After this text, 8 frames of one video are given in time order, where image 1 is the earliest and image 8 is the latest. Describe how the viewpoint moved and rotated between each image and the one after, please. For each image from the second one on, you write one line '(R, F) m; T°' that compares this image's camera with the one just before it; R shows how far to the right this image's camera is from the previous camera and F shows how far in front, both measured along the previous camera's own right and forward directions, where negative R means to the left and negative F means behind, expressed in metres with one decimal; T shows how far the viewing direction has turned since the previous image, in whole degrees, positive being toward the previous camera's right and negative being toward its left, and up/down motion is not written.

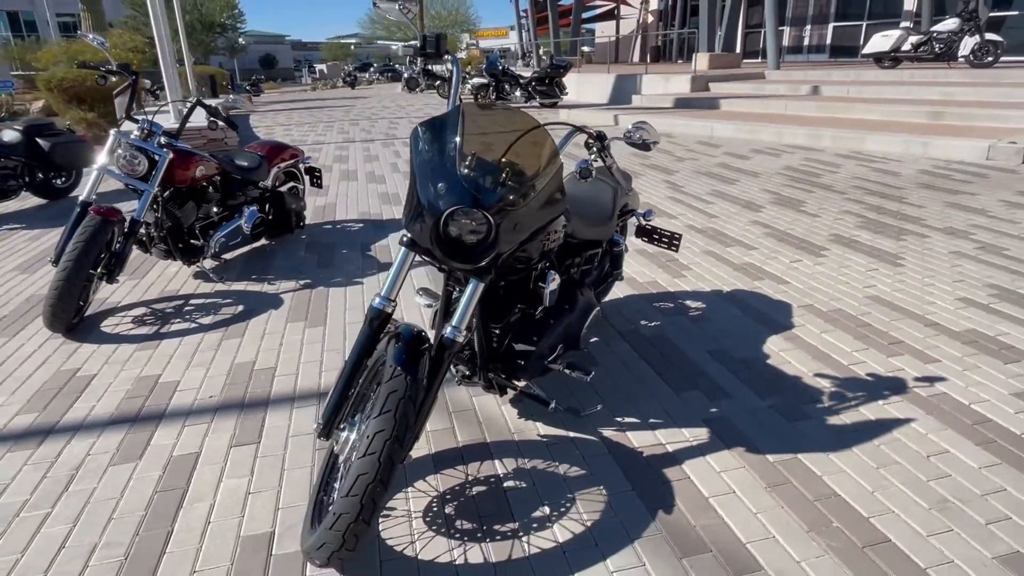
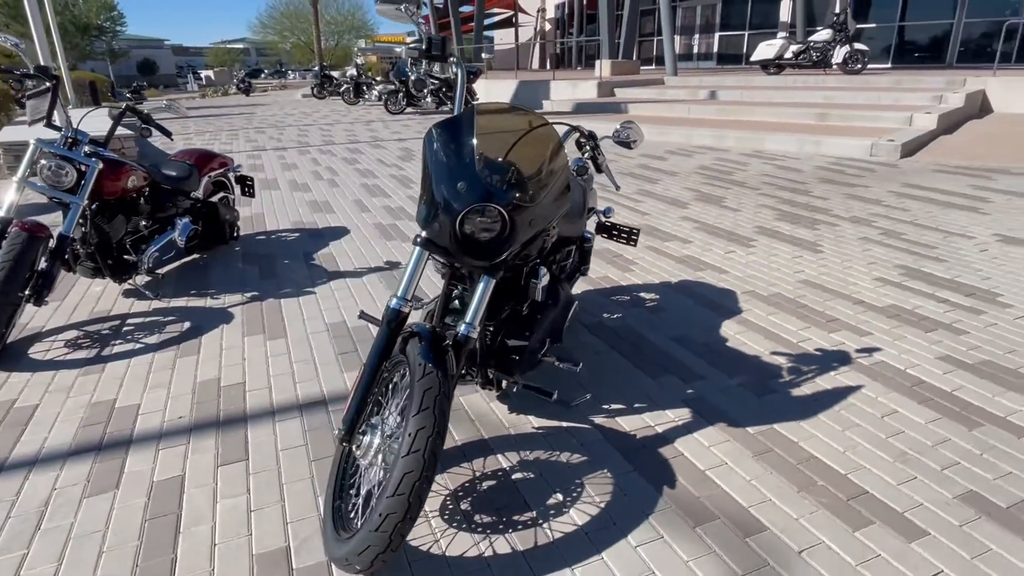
(-0.4, 0.0) m; +8°
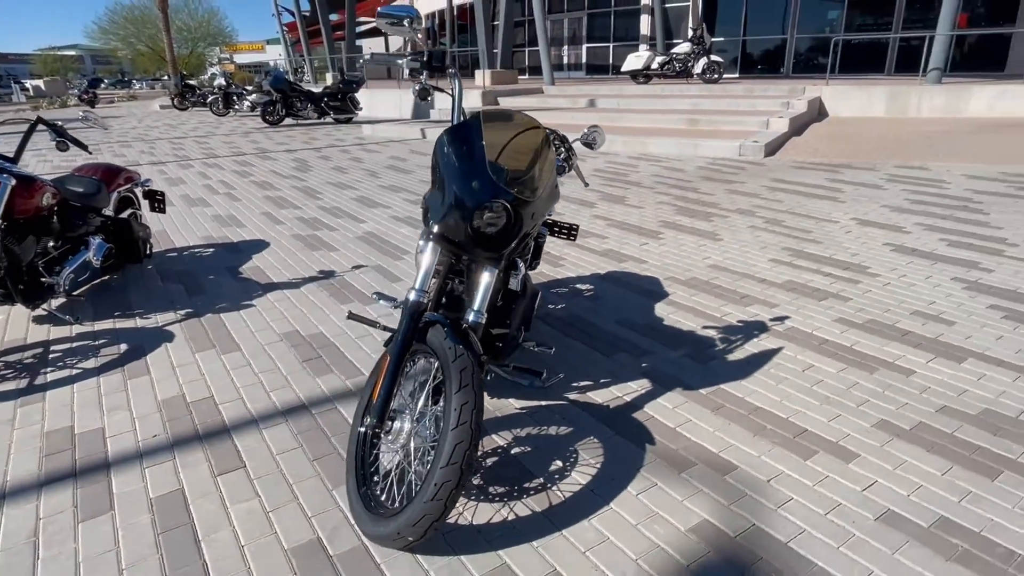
(-0.5, -0.2) m; +11°
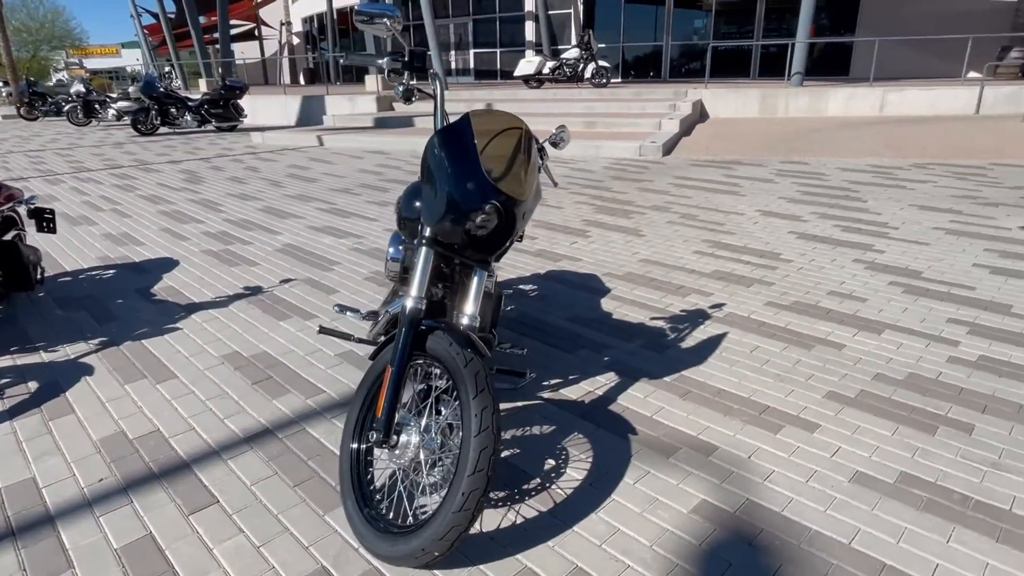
(-0.4, 0.0) m; +10°
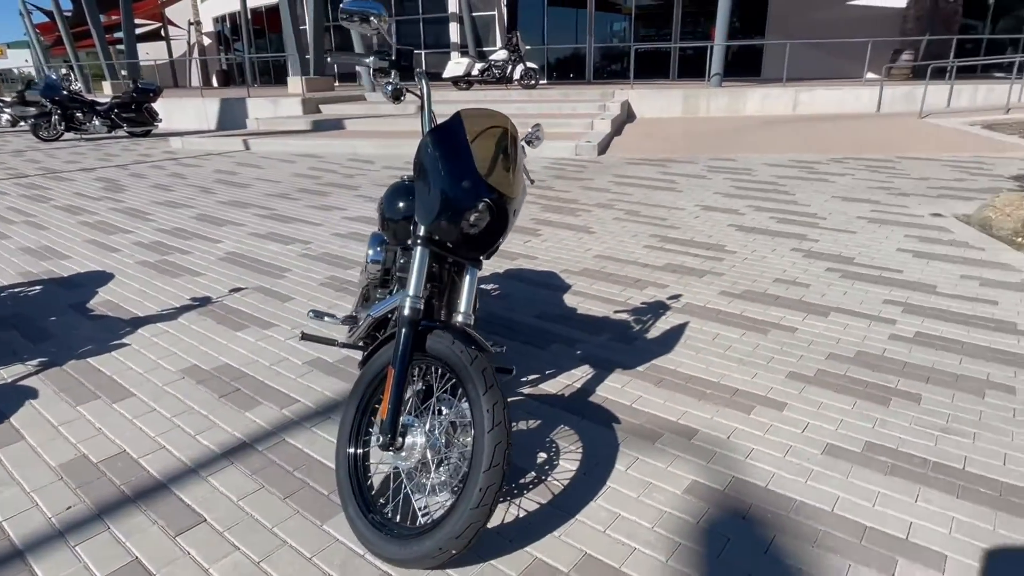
(-0.2, 0.0) m; +6°
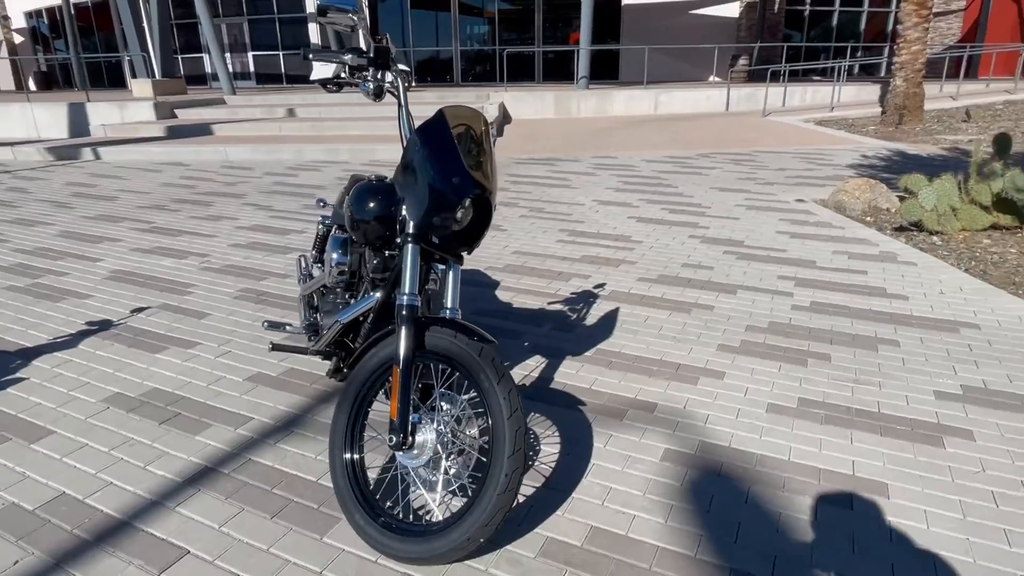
(-0.4, 0.0) m; +12°
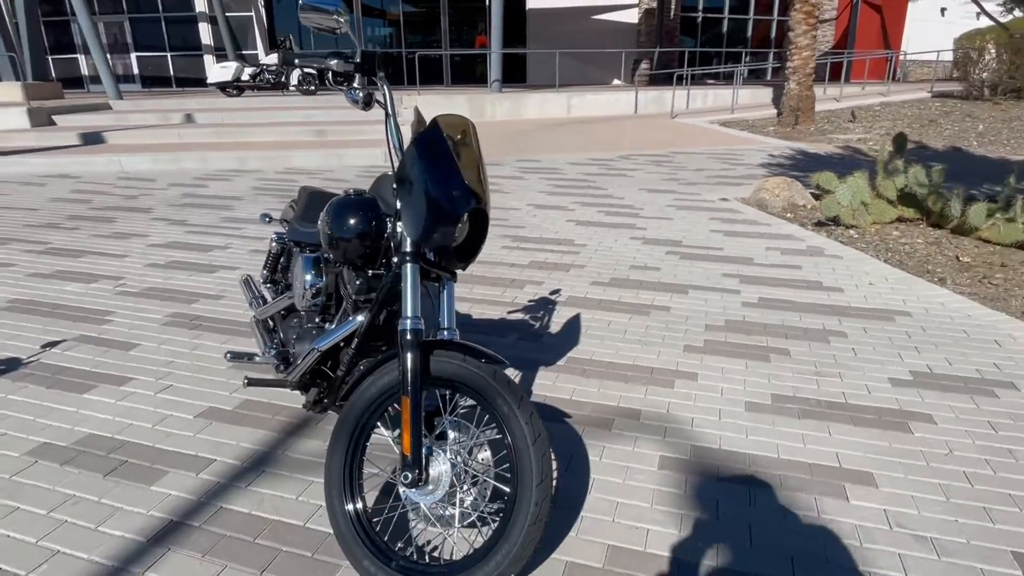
(-0.3, +0.1) m; +8°
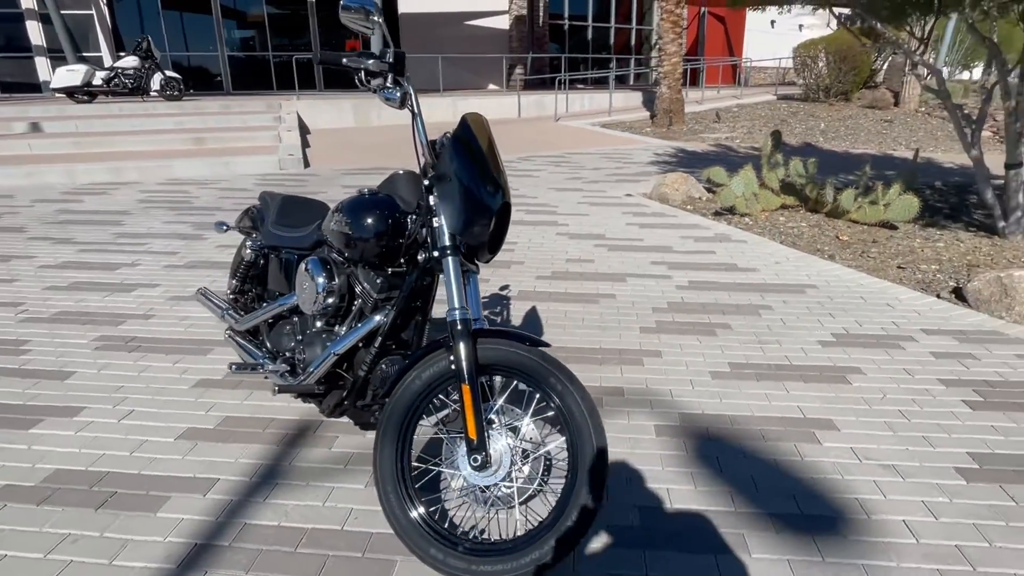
(-0.6, -0.1) m; +11°
